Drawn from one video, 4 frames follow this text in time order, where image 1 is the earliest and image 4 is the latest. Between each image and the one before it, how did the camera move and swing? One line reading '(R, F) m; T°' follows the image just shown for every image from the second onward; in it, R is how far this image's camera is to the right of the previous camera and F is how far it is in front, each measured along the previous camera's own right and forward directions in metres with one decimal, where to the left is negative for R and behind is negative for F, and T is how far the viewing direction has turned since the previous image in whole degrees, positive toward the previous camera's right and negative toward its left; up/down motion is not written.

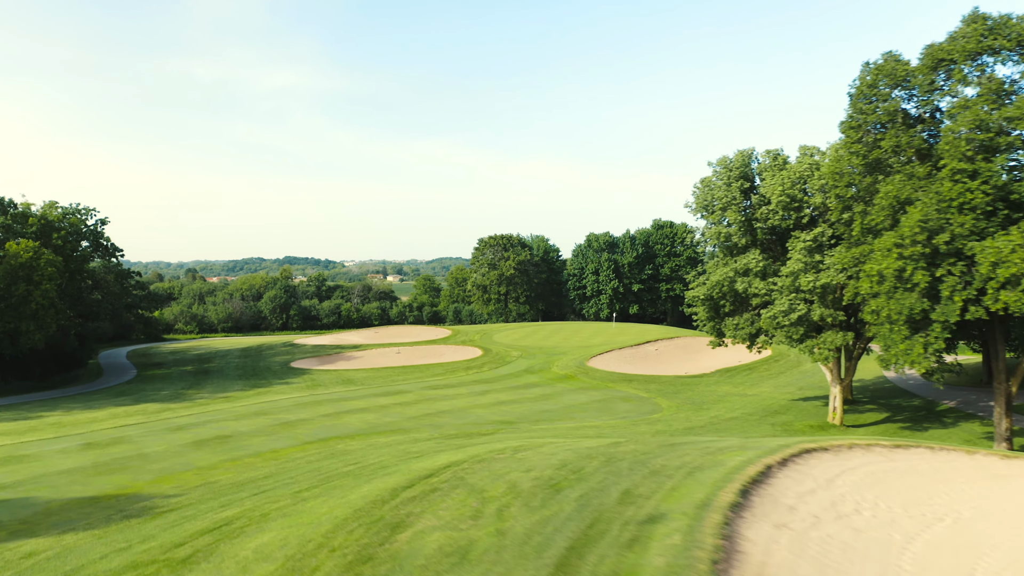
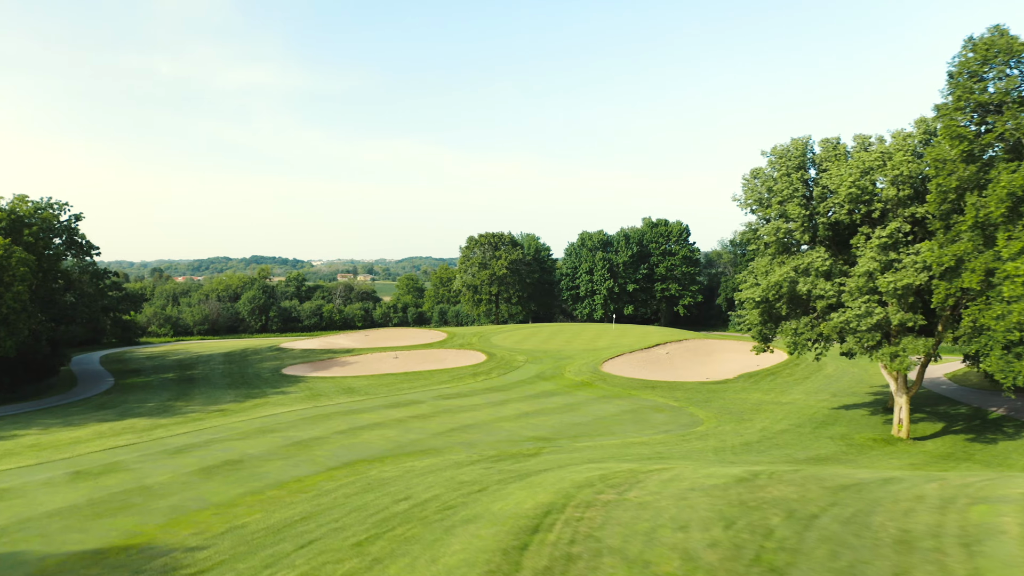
(-1.4, +1.9) m; +2°
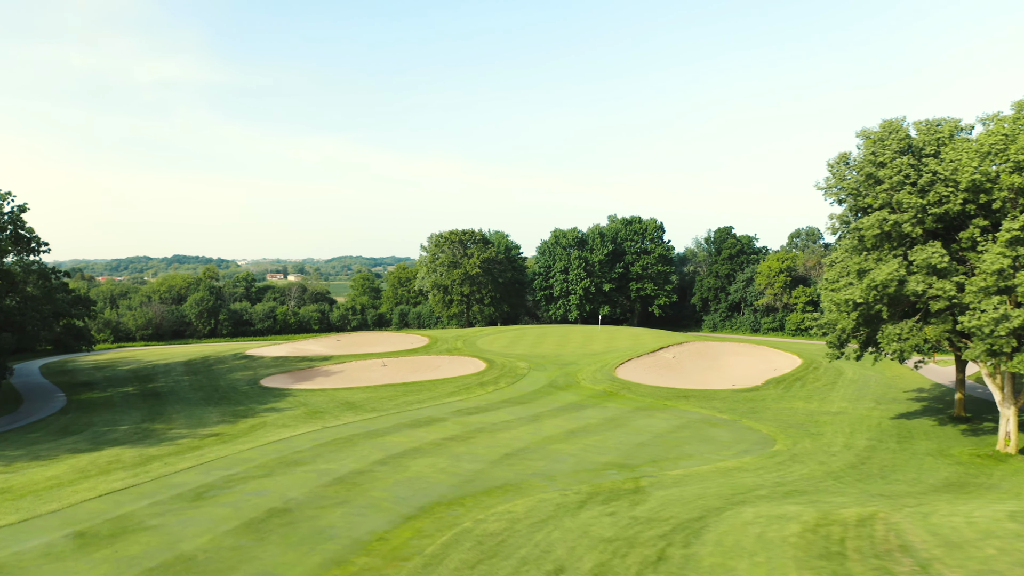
(-2.4, +2.6) m; +5°
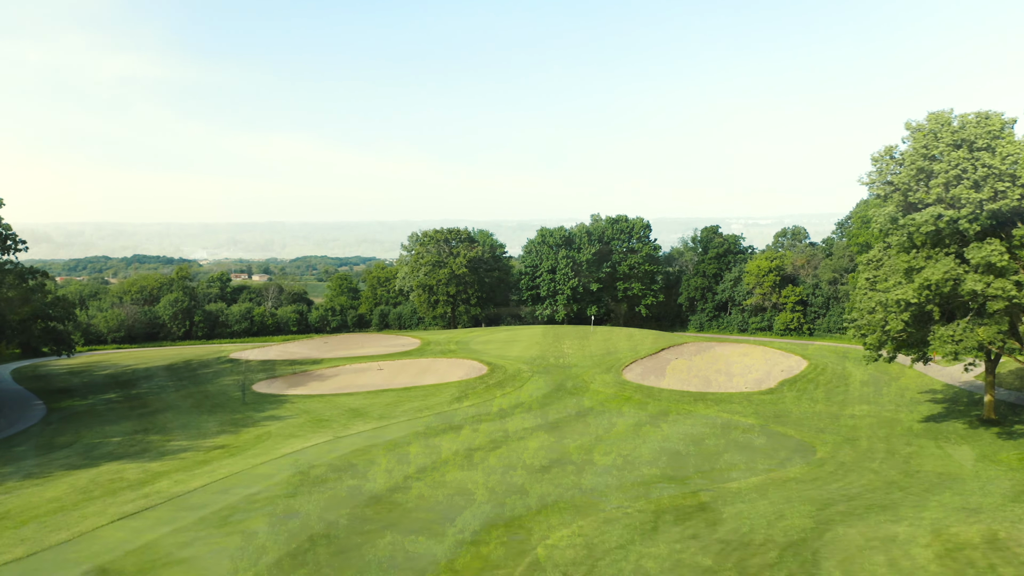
(-1.2, +1.0) m; +2°
